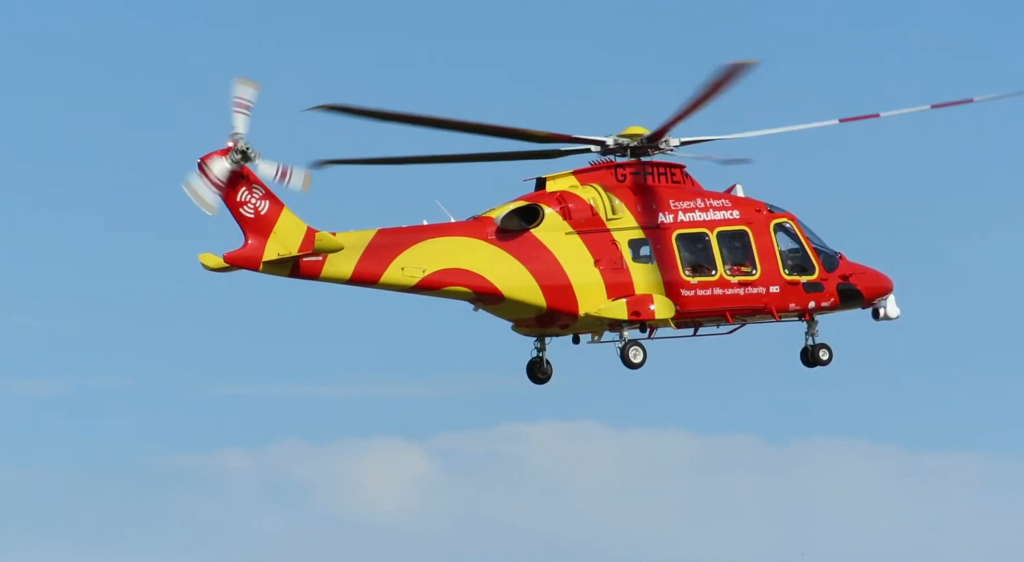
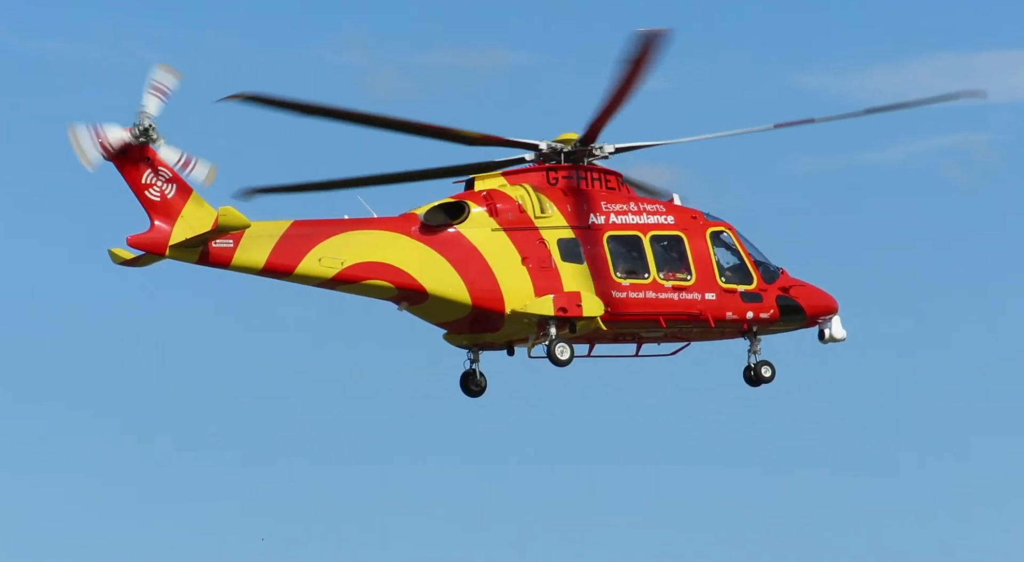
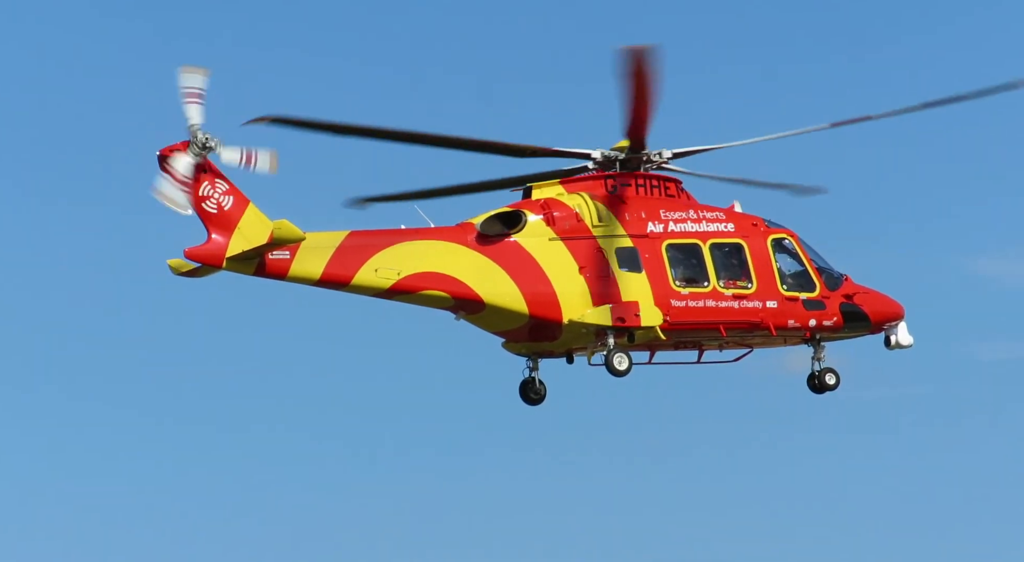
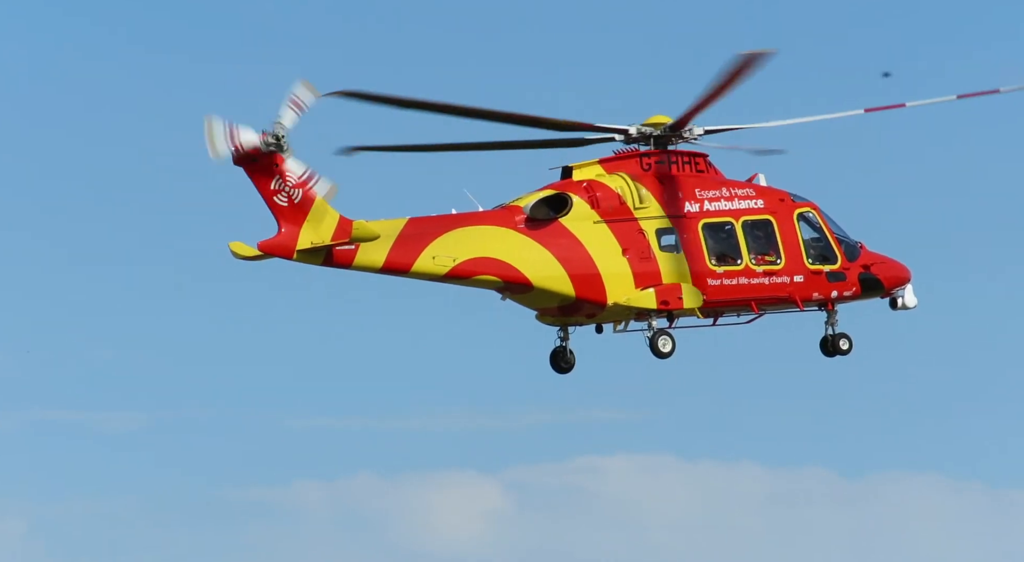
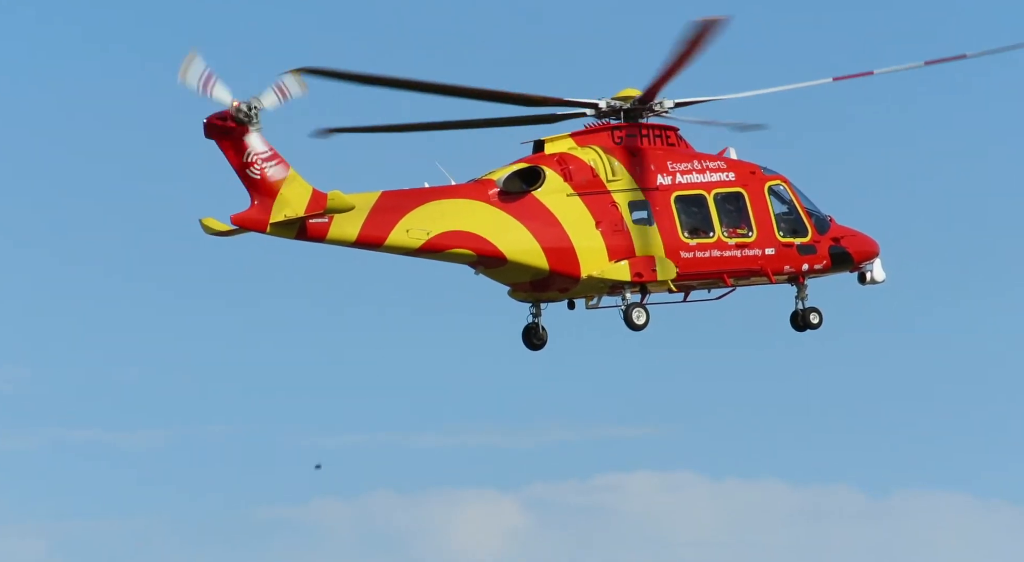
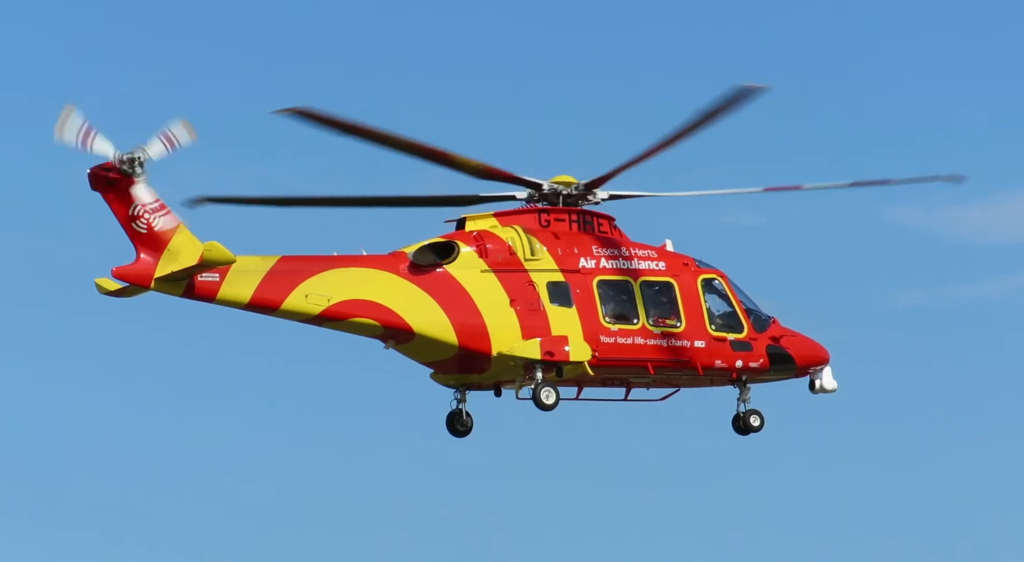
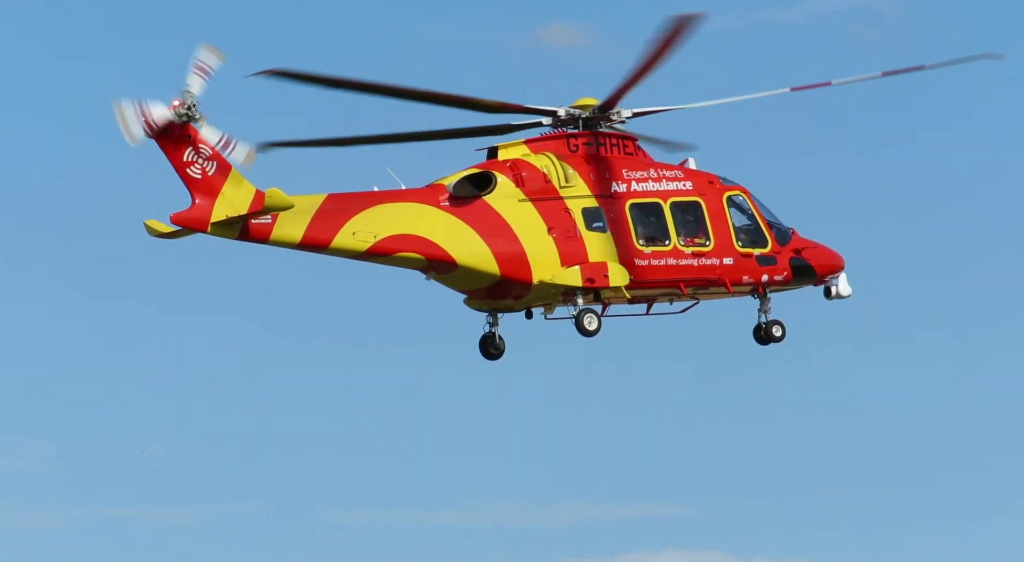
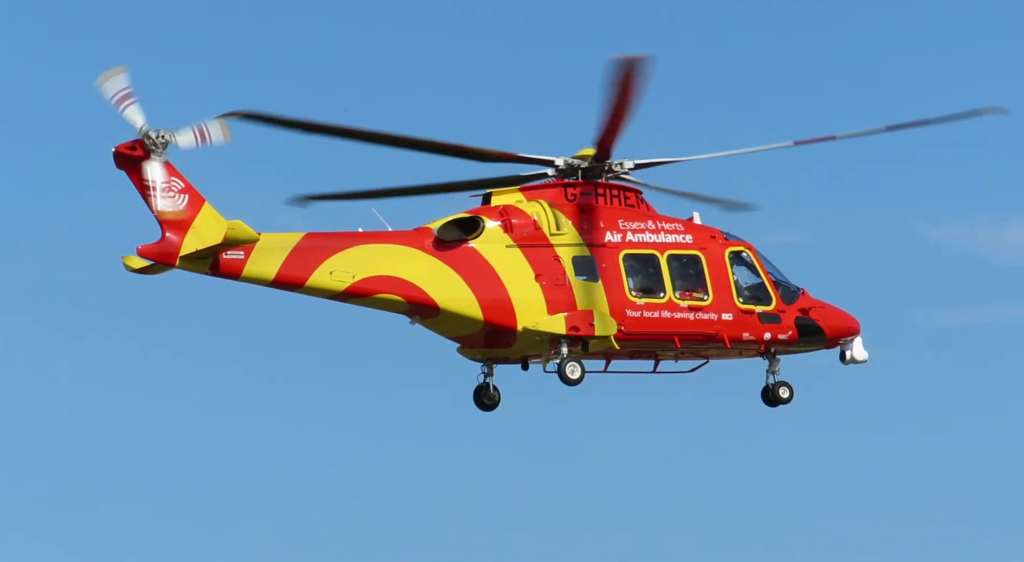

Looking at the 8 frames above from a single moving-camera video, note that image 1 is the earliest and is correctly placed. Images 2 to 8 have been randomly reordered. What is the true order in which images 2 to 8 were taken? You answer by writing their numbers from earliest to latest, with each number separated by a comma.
4, 5, 7, 2, 6, 8, 3
